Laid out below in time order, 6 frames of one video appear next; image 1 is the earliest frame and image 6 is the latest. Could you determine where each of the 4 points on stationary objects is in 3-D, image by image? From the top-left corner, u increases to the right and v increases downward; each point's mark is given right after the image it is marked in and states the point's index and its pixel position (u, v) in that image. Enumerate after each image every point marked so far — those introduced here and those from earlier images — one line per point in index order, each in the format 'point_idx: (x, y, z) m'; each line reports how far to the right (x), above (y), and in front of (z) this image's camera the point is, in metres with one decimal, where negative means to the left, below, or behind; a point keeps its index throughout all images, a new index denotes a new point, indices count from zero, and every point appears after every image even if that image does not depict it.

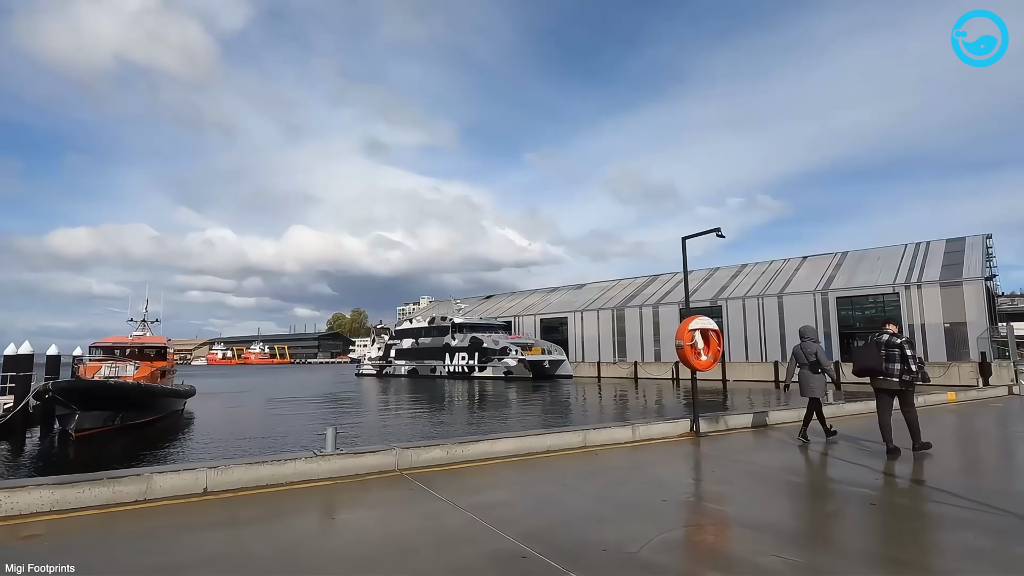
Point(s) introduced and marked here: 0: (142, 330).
0: (-11.1, -1.3, +17.1) m
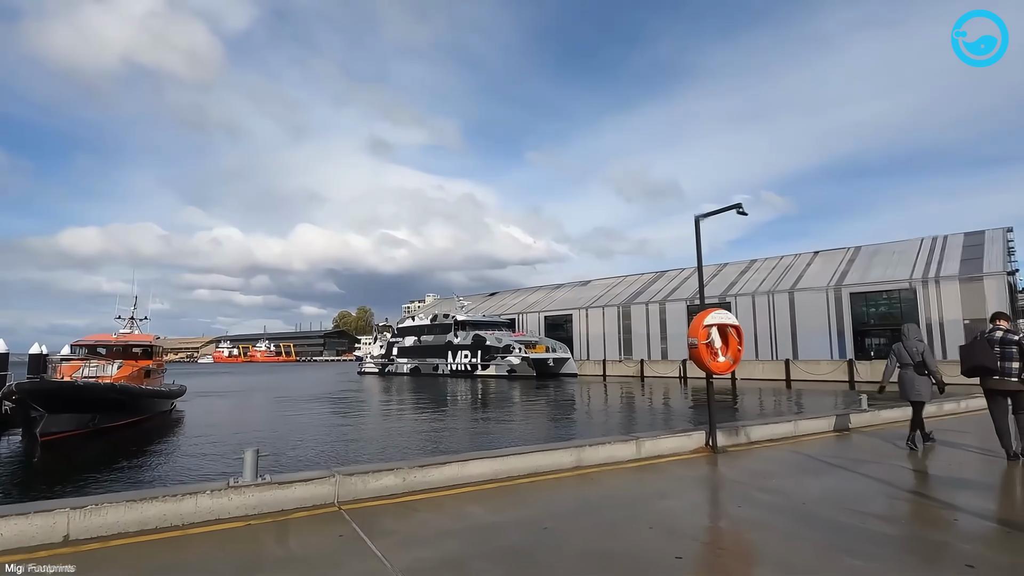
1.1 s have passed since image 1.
0: (-11.1, -1.2, +16.5) m
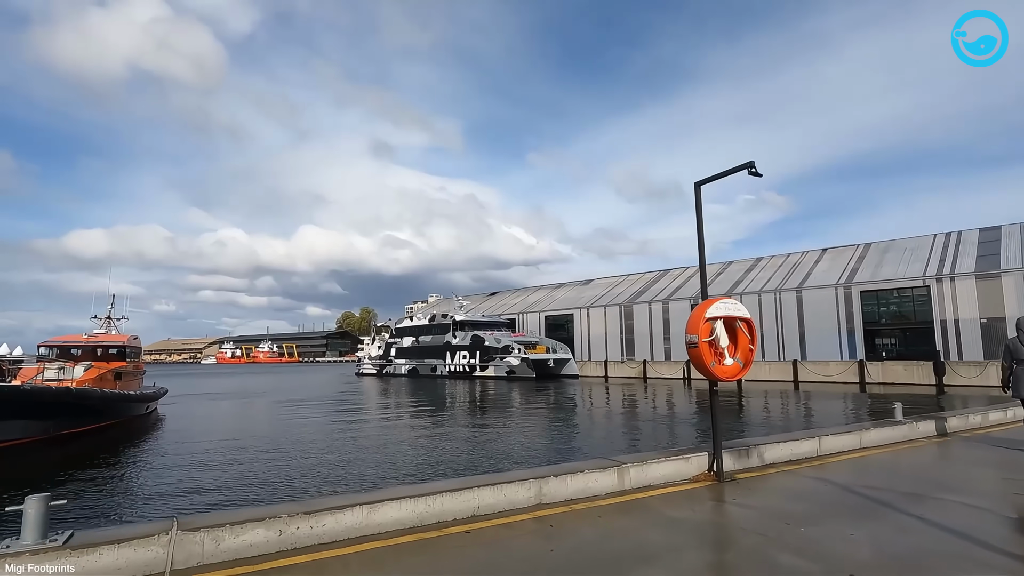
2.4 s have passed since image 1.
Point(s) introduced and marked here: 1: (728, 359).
0: (-11.3, -1.1, +15.8) m
1: (+1.5, -0.5, +4.1) m
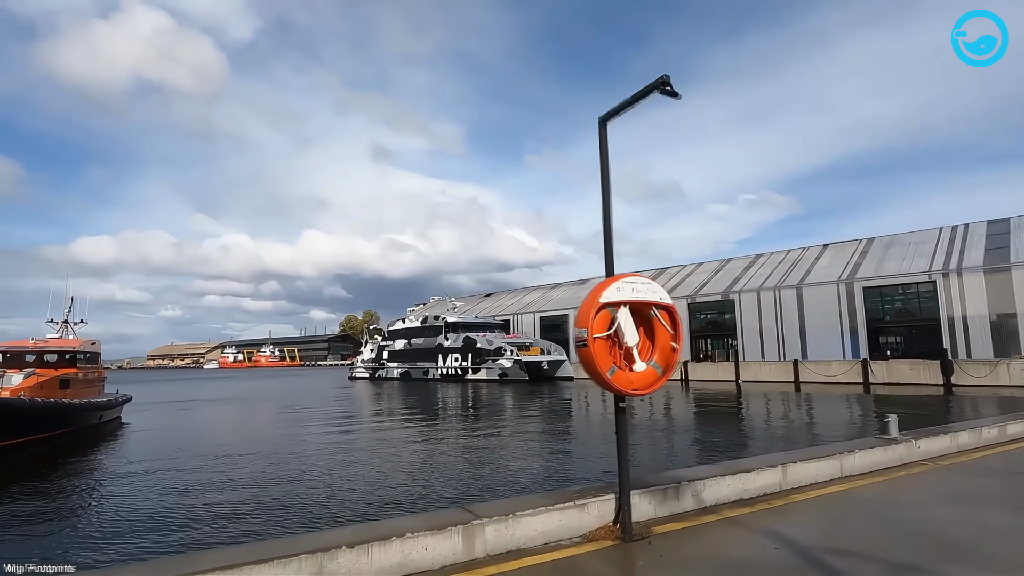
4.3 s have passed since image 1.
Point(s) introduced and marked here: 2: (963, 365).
0: (-11.9, -1.2, +15.0) m
1: (+0.9, -0.4, +3.2) m
2: (+15.5, -2.6, +19.4) m
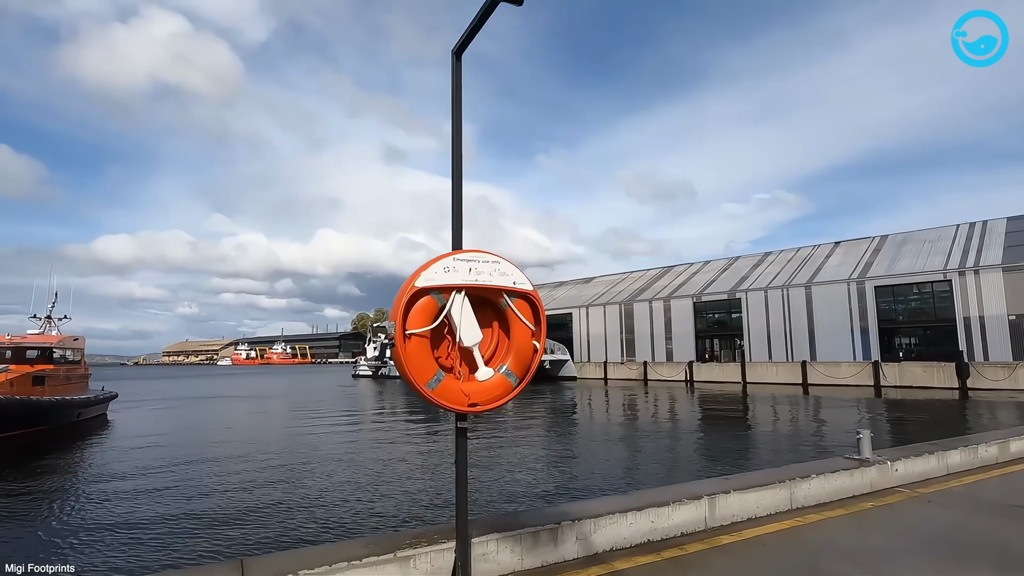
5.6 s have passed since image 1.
0: (-12.1, -1.0, +14.8) m
1: (+0.4, -0.4, +2.6) m
2: (+15.3, -2.6, +18.6) m
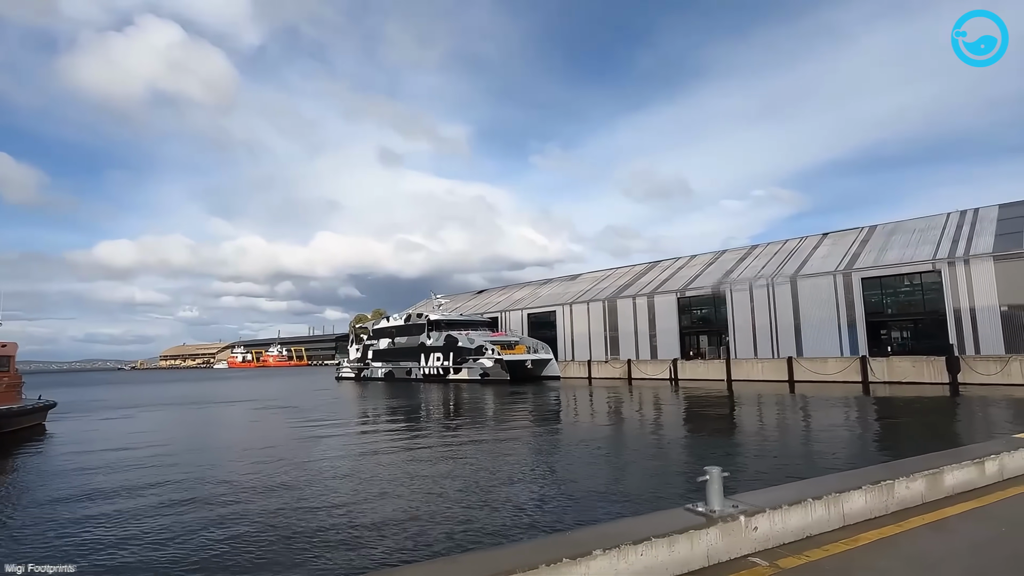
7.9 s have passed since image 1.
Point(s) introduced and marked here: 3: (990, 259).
0: (-13.2, -1.1, +13.9) m
1: (-0.7, -0.3, +1.7) m
2: (+14.3, -2.3, +17.6) m
3: (+16.1, +1.0, +19.1) m
